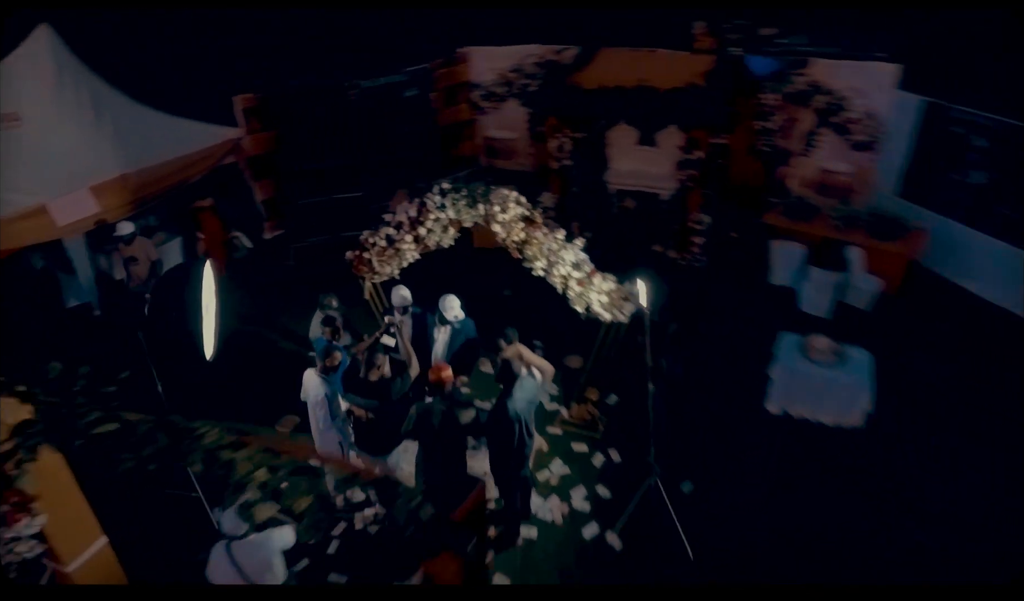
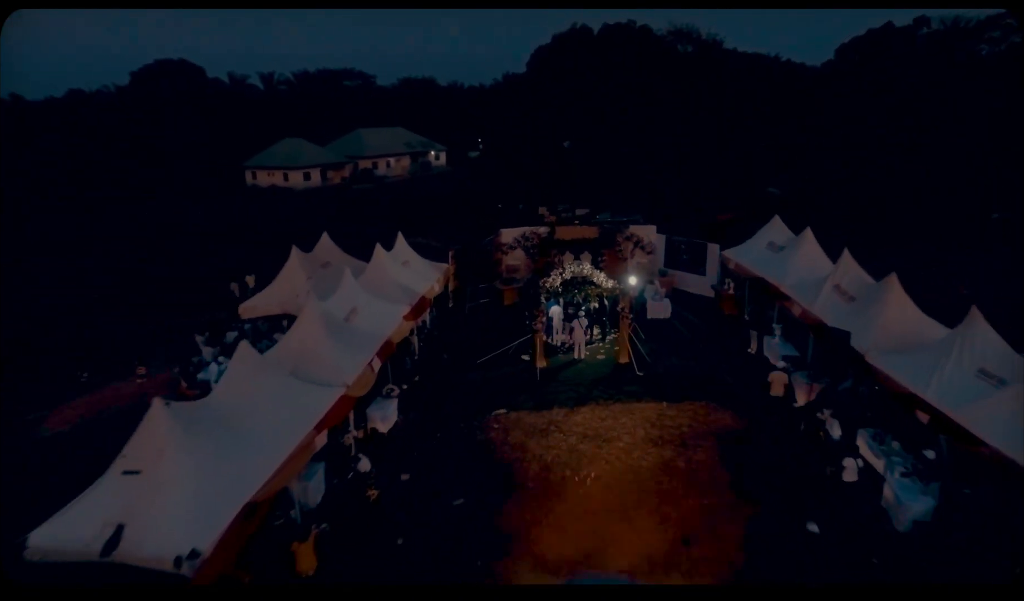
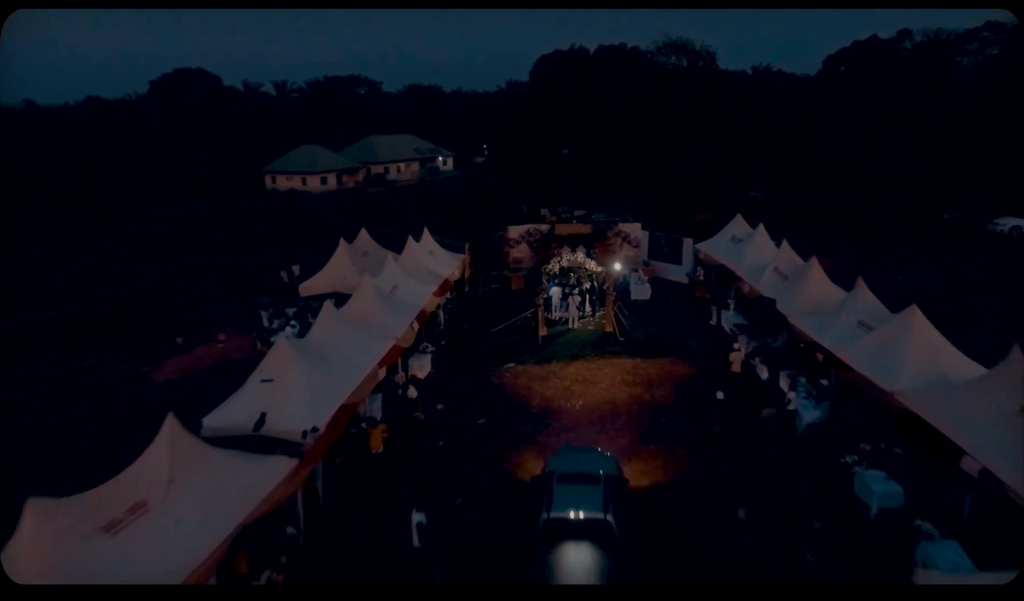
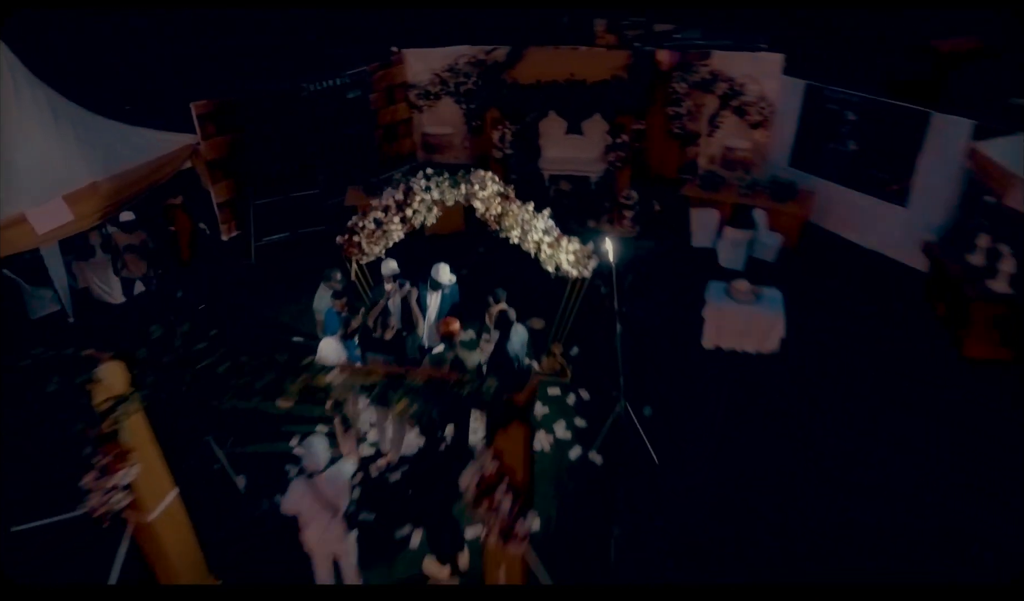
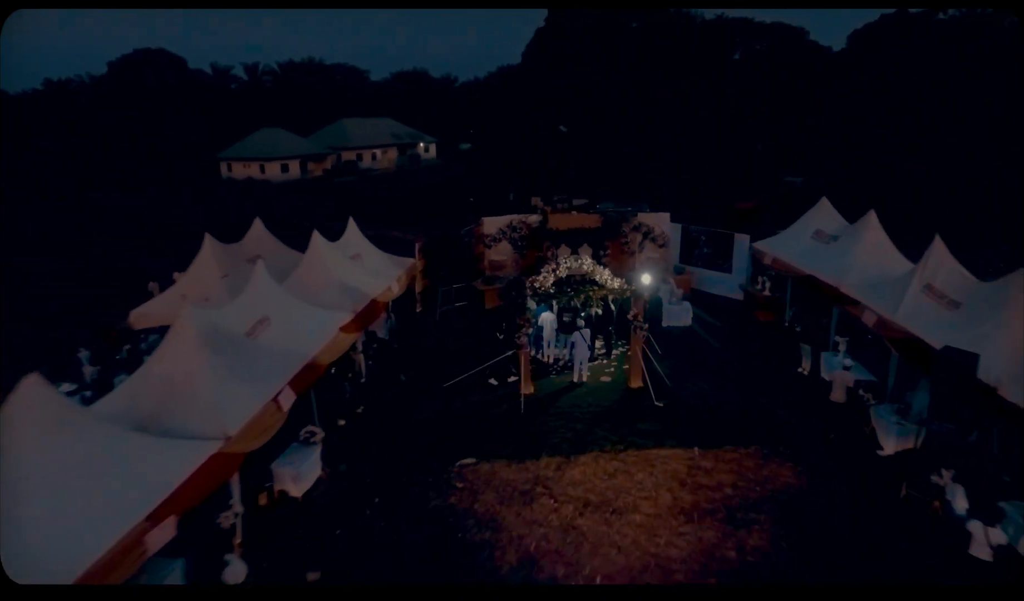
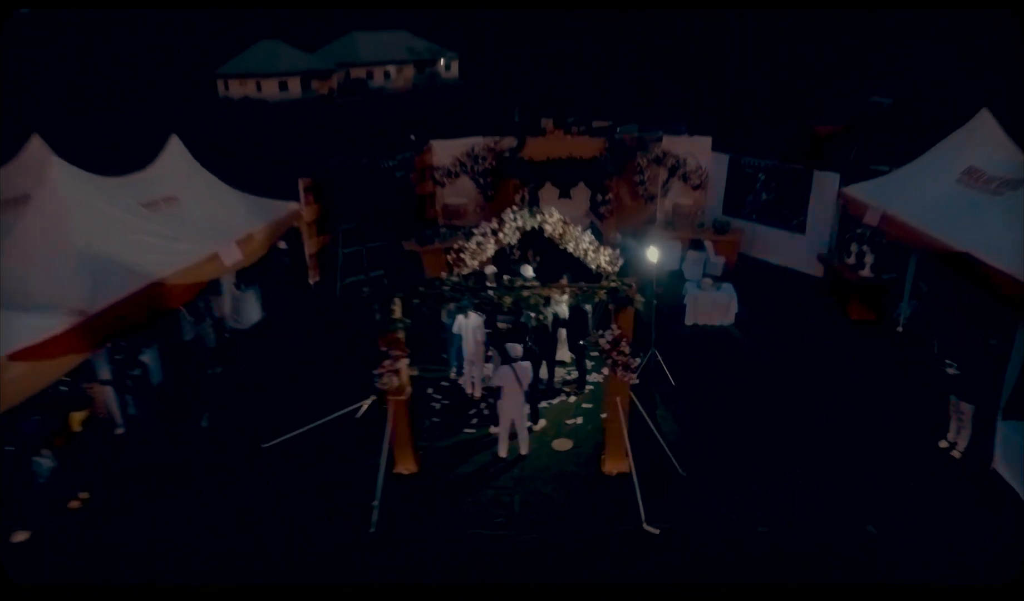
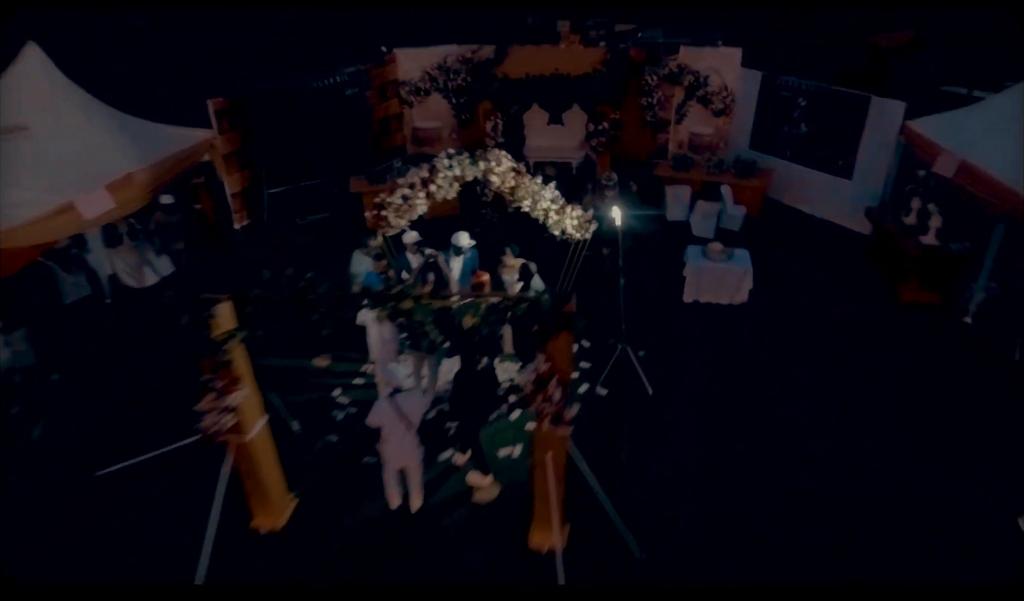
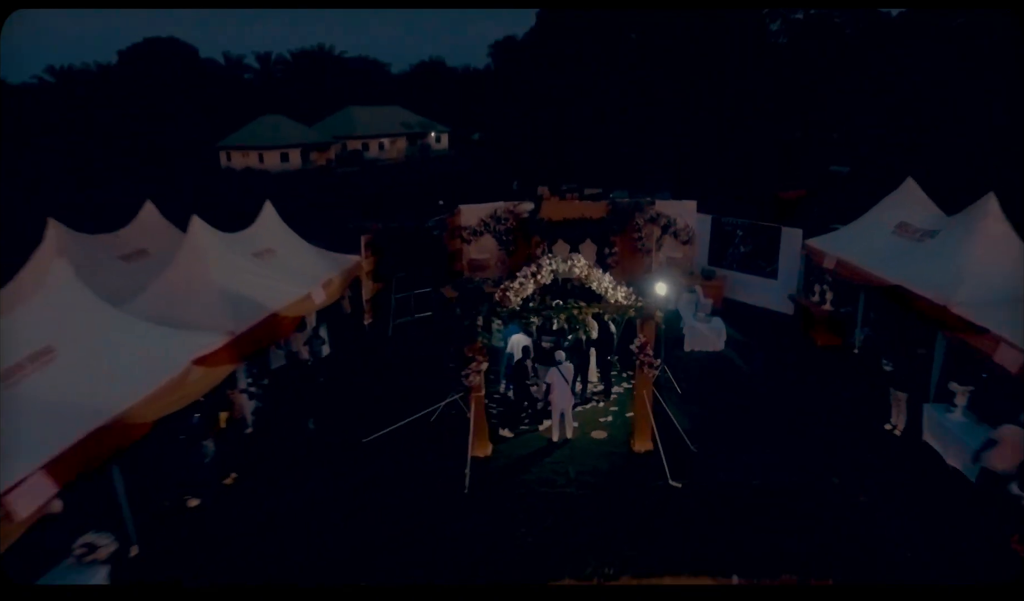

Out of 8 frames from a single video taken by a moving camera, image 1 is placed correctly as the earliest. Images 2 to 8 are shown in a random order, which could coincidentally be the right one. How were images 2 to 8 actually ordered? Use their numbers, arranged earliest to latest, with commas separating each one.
4, 7, 6, 8, 5, 2, 3
